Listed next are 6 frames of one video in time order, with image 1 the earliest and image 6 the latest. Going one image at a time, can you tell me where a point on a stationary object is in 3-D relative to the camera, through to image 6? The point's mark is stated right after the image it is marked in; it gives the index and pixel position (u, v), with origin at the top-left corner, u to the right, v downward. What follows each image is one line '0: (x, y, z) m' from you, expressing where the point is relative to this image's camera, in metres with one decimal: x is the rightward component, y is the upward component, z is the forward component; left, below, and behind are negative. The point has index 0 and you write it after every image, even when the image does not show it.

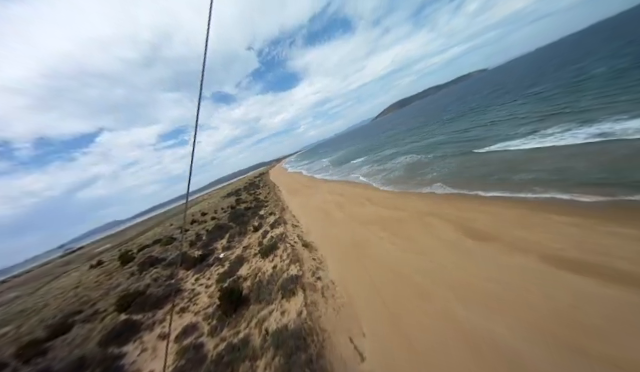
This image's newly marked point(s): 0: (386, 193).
0: (+5.9, -0.6, +15.1) m
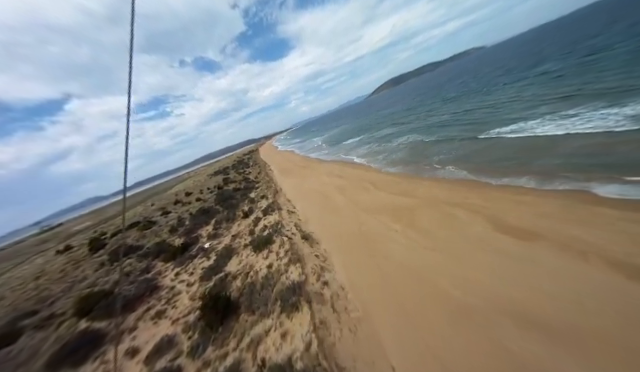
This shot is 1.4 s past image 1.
0: (+5.7, +0.7, +13.8) m
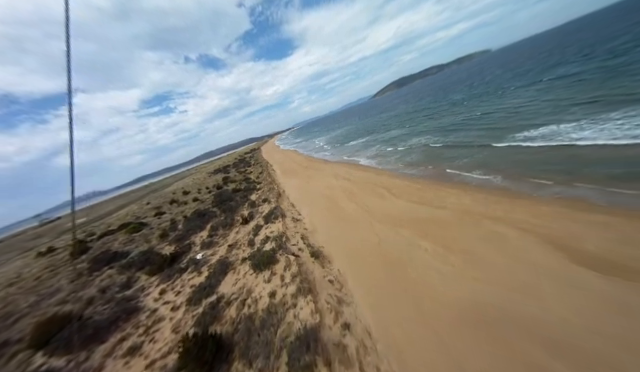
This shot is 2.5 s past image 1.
0: (+6.3, +0.3, +12.4) m
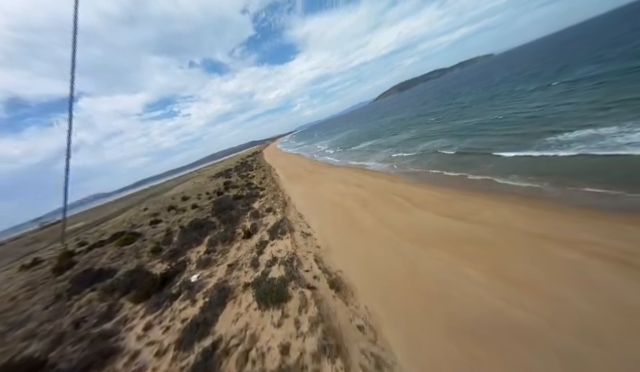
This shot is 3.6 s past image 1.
0: (+7.0, -0.3, +11.1) m
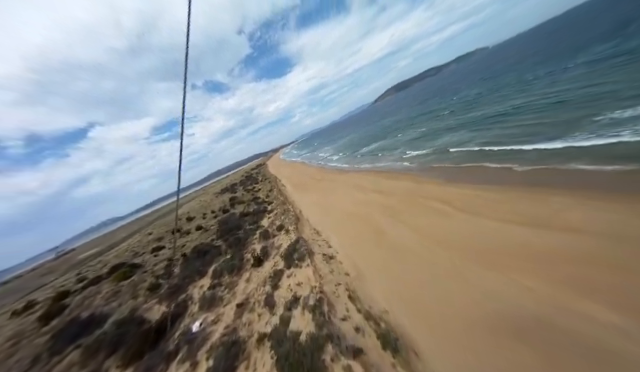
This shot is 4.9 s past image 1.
0: (+8.0, -0.2, +9.3) m
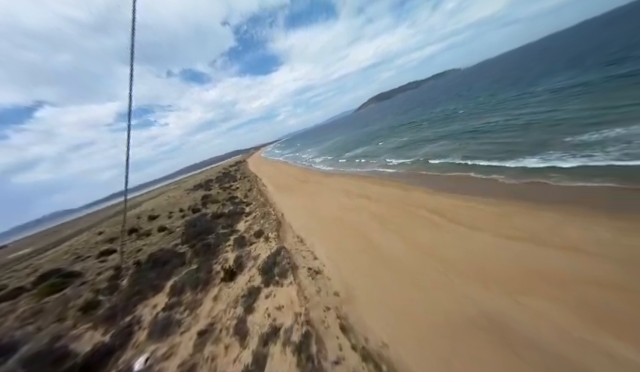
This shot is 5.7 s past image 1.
0: (+7.3, -0.8, +9.2) m
